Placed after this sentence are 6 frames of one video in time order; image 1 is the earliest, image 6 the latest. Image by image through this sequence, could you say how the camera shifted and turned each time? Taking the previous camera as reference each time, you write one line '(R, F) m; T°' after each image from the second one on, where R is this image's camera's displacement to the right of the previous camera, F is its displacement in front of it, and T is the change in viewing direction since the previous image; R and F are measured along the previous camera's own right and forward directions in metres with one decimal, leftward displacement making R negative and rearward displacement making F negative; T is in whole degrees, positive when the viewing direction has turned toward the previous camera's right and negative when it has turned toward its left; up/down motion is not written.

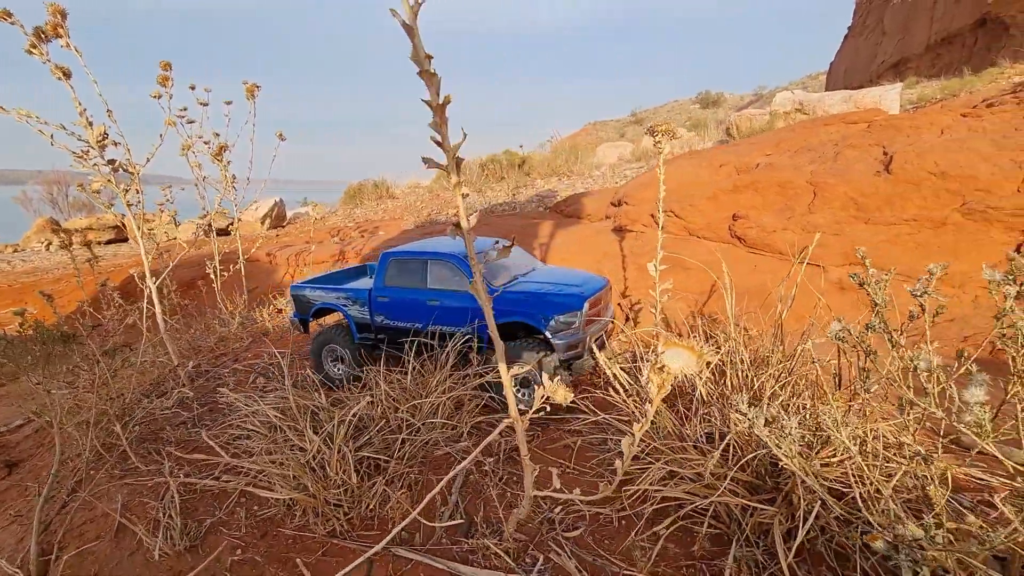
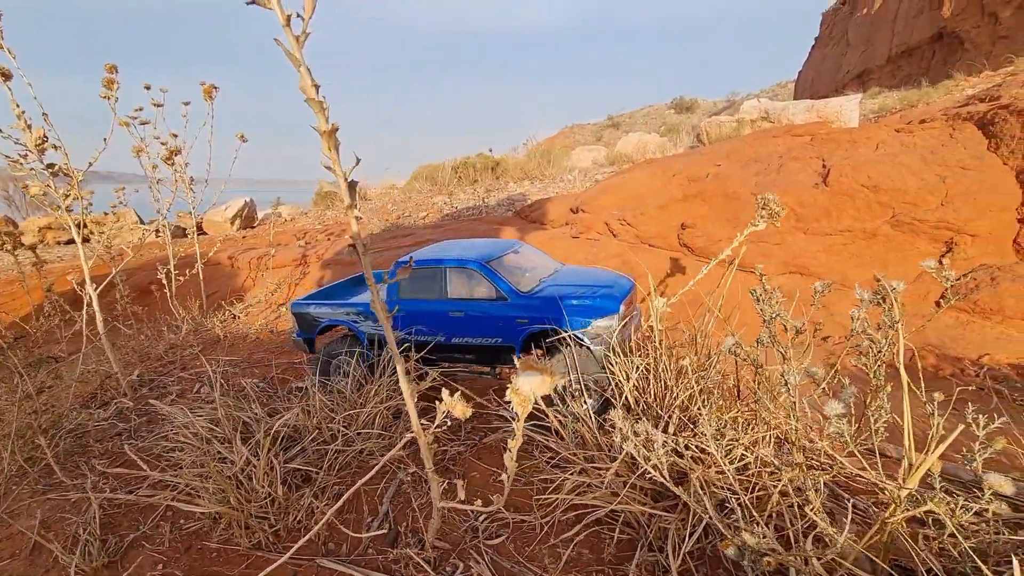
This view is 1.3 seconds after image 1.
(+0.3, -0.1) m; +3°
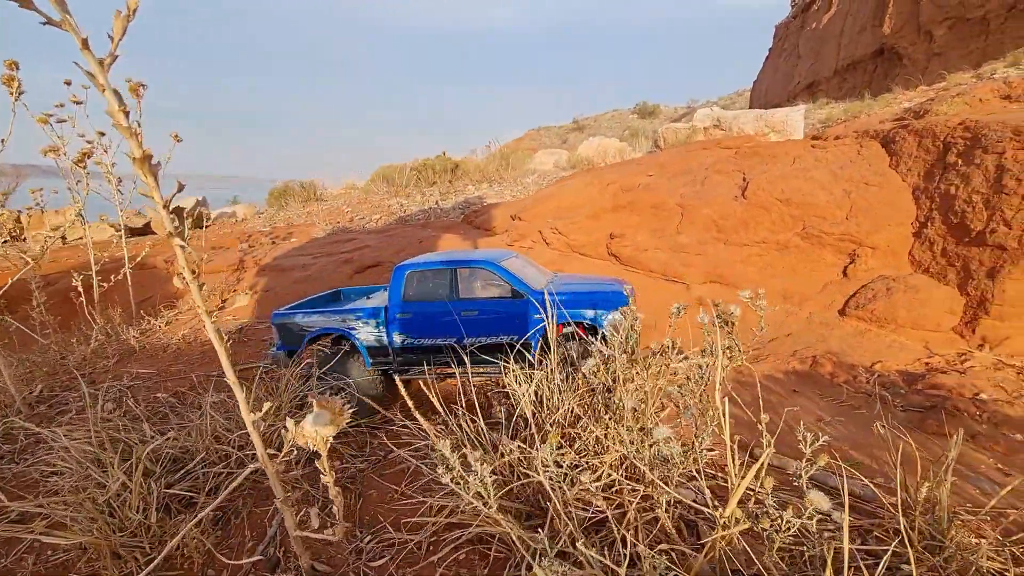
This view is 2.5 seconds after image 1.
(+0.5, 0.0) m; +4°
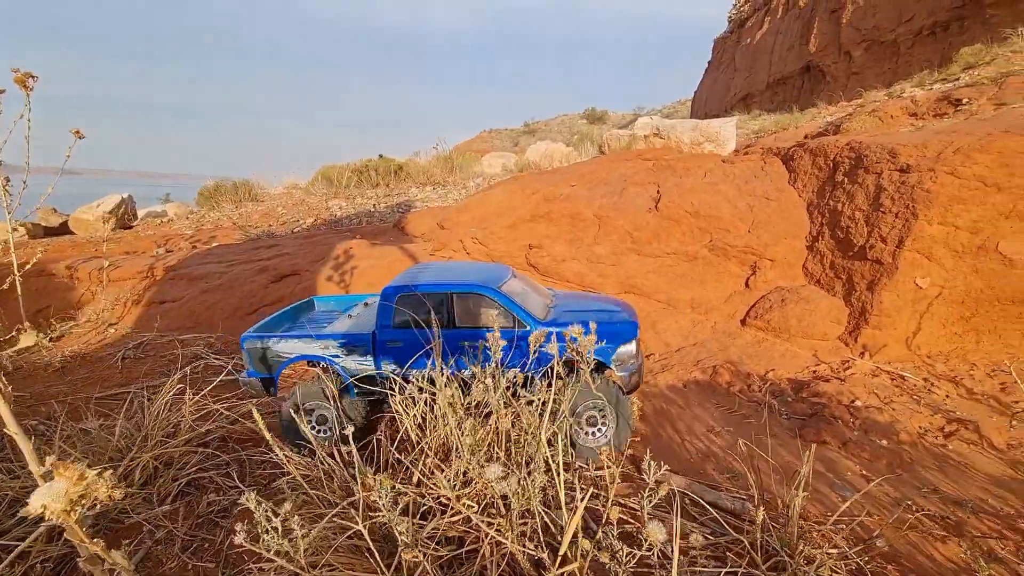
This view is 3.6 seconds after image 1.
(+0.4, +0.1) m; +6°
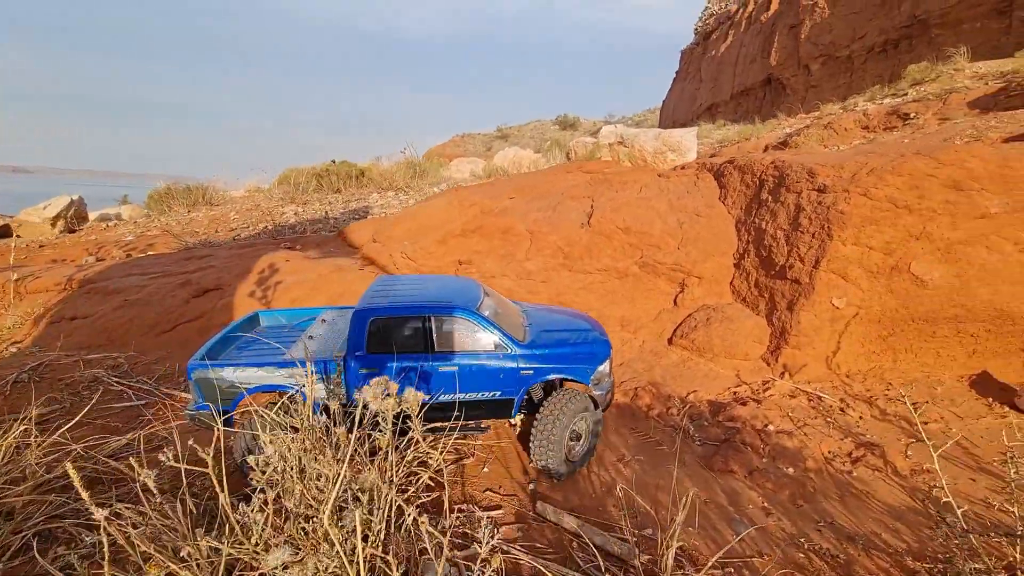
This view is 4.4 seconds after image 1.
(+0.6, +0.2) m; +3°
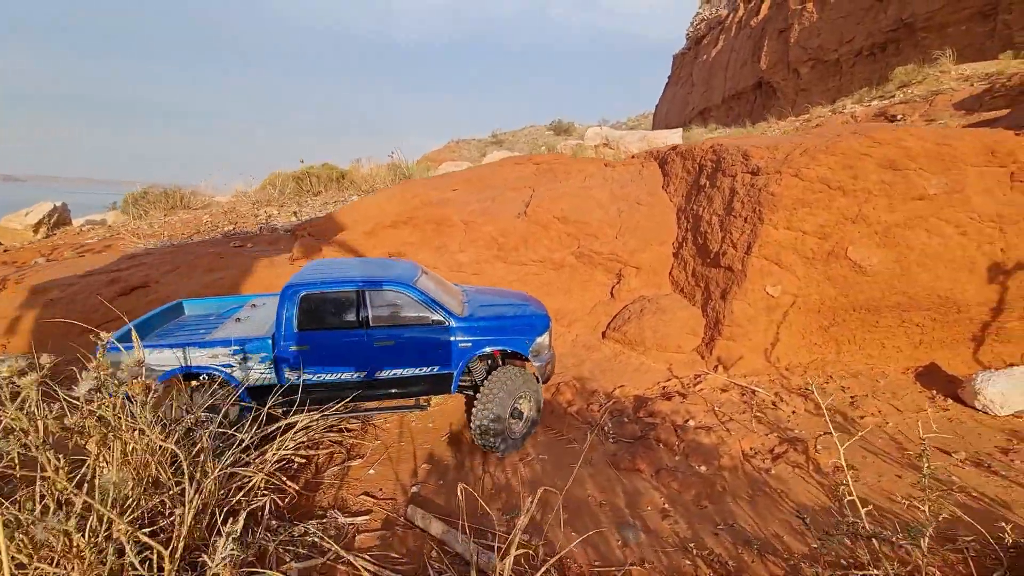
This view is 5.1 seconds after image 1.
(+0.8, +0.3) m; 0°
